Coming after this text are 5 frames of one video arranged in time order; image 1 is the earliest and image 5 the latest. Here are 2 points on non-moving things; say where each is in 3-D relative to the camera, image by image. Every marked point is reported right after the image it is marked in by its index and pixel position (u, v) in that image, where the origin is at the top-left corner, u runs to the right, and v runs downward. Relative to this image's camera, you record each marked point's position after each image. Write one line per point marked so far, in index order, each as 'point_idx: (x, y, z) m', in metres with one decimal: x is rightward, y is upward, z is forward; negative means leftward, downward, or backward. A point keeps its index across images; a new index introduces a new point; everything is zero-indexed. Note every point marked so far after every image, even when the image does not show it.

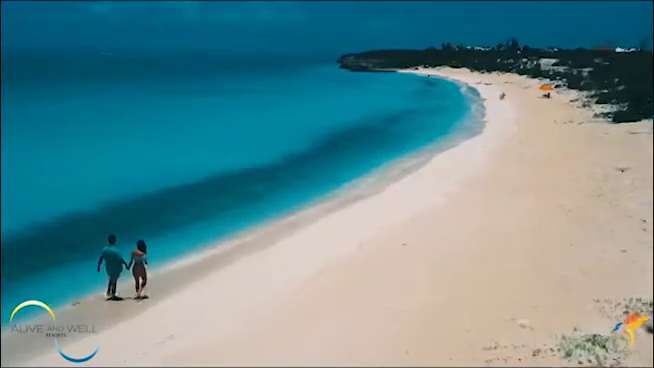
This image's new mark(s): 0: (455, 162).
0: (+4.5, +0.7, +19.6) m
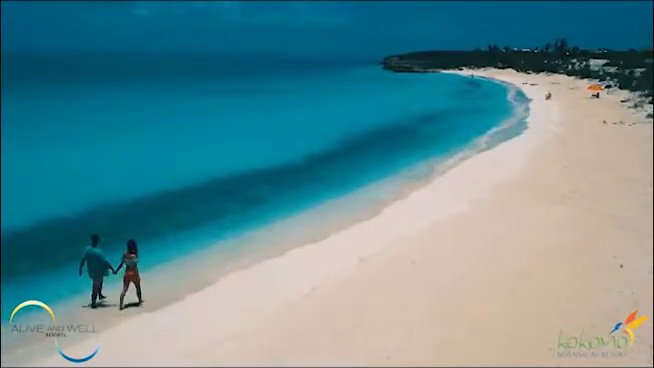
0: (+5.4, +0.6, +18.2) m
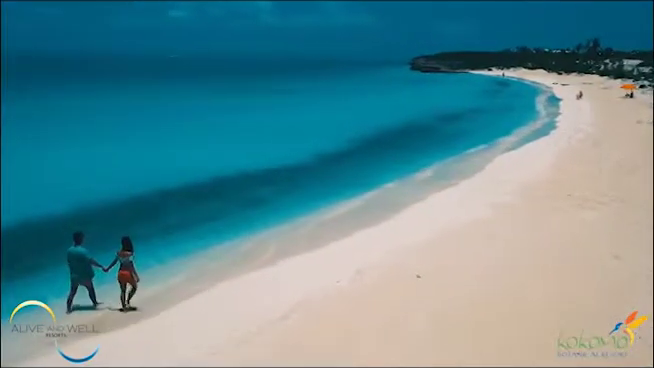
0: (+6.0, +0.6, +17.4) m
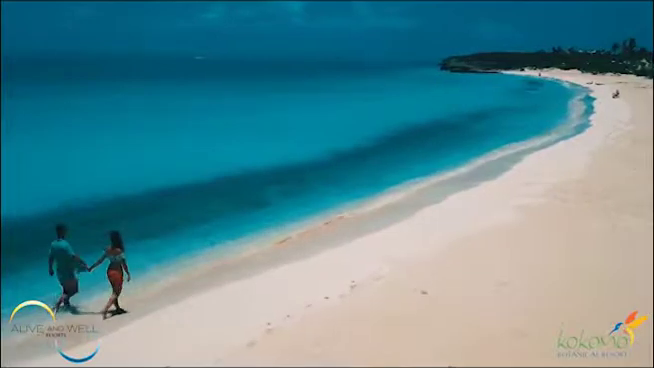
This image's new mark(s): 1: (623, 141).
0: (+6.6, +0.5, +16.4) m
1: (+9.6, +1.4, +17.9) m
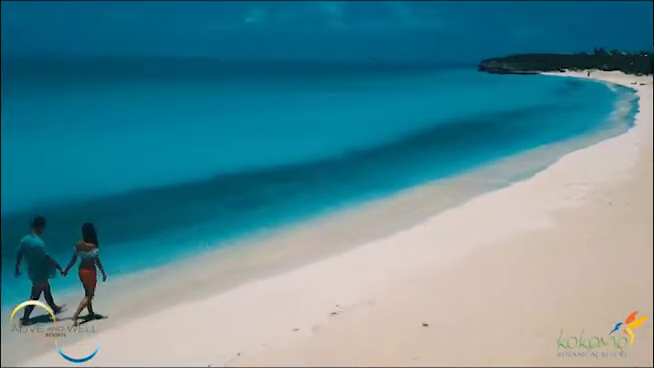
0: (+7.2, +0.5, +15.1) m
1: (+10.3, +1.3, +16.5) m
